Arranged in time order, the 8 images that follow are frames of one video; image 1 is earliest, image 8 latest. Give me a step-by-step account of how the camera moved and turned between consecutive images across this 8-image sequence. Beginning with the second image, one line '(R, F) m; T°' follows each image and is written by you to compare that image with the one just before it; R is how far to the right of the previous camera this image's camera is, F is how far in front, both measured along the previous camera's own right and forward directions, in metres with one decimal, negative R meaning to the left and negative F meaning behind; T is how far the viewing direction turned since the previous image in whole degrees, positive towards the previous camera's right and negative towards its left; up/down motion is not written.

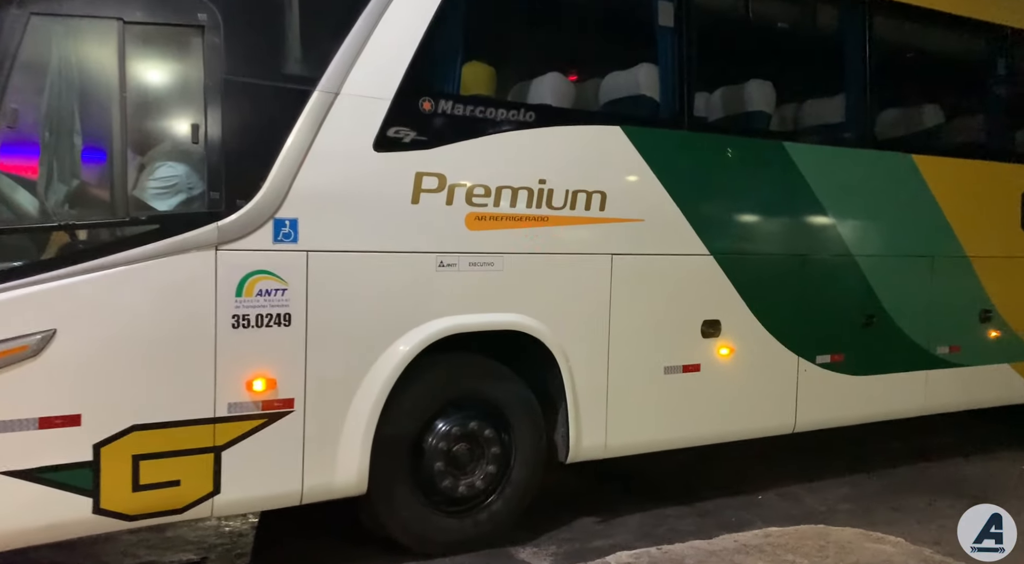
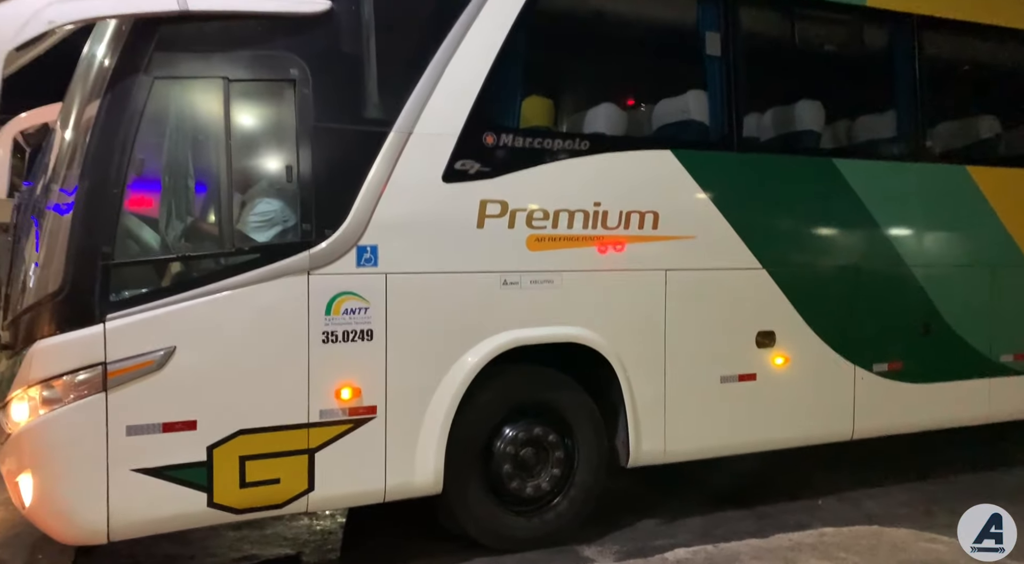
(+0.1, -0.4) m; -5°
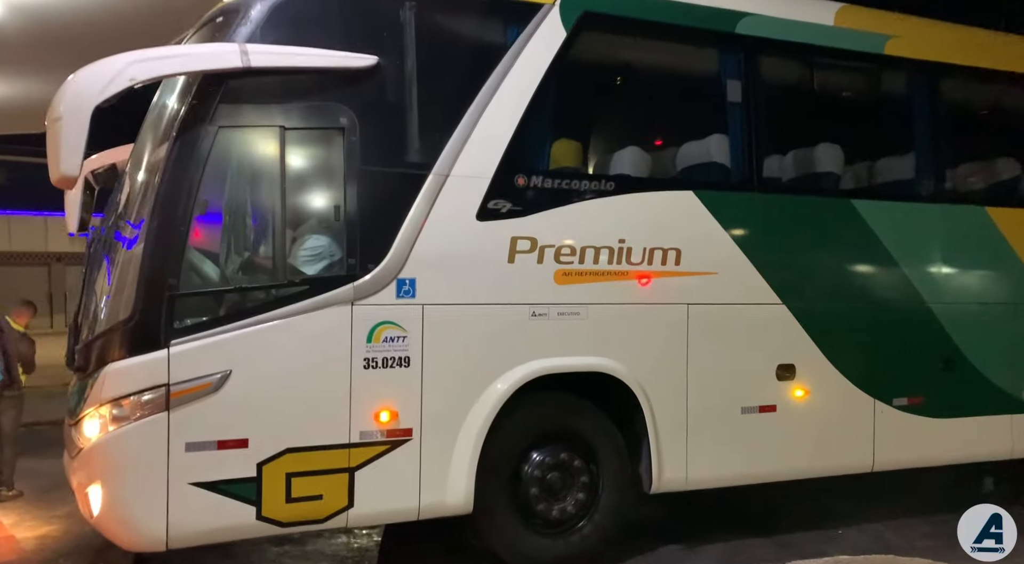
(+0.1, -0.3) m; -3°
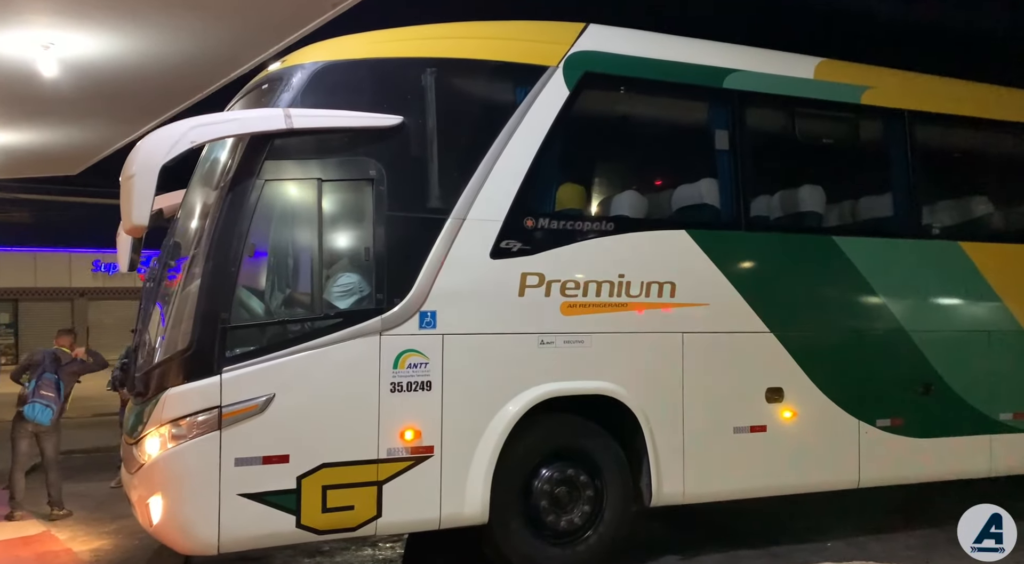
(0.0, -0.6) m; -1°
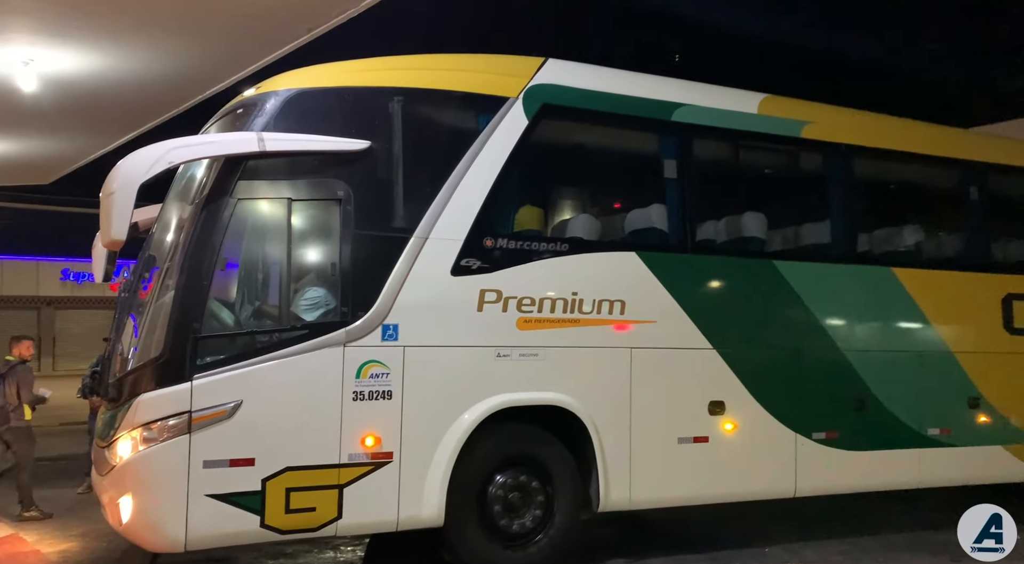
(+0.1, -0.4) m; +2°
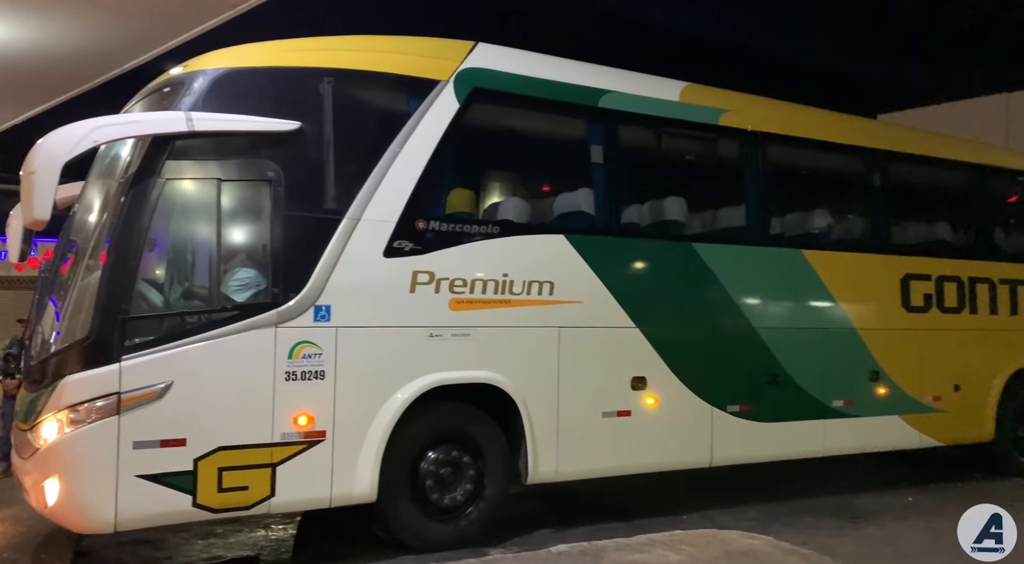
(-0.1, -0.1) m; +5°
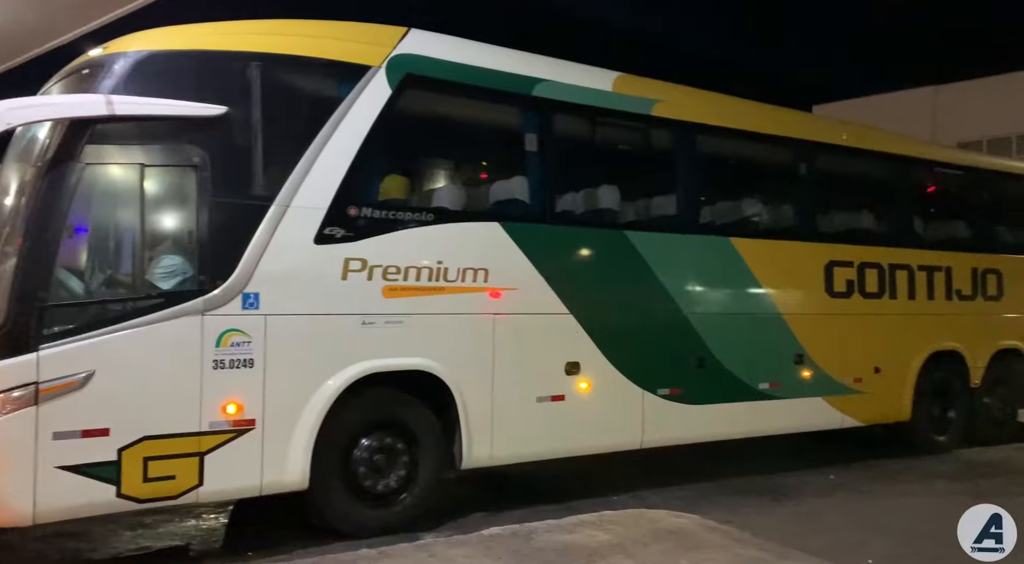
(+0.1, 0.0) m; +4°
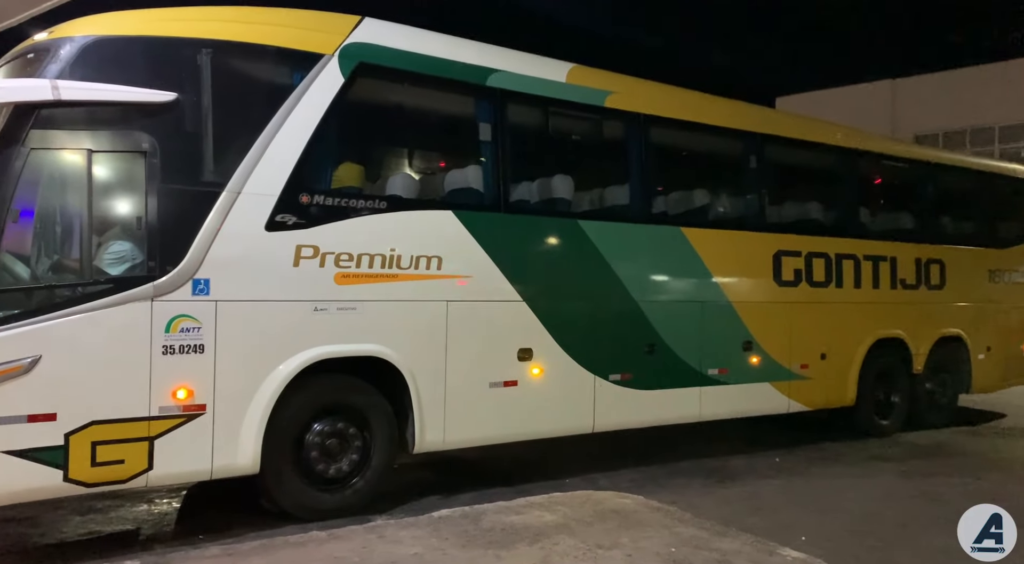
(+0.1, -0.1) m; +2°
